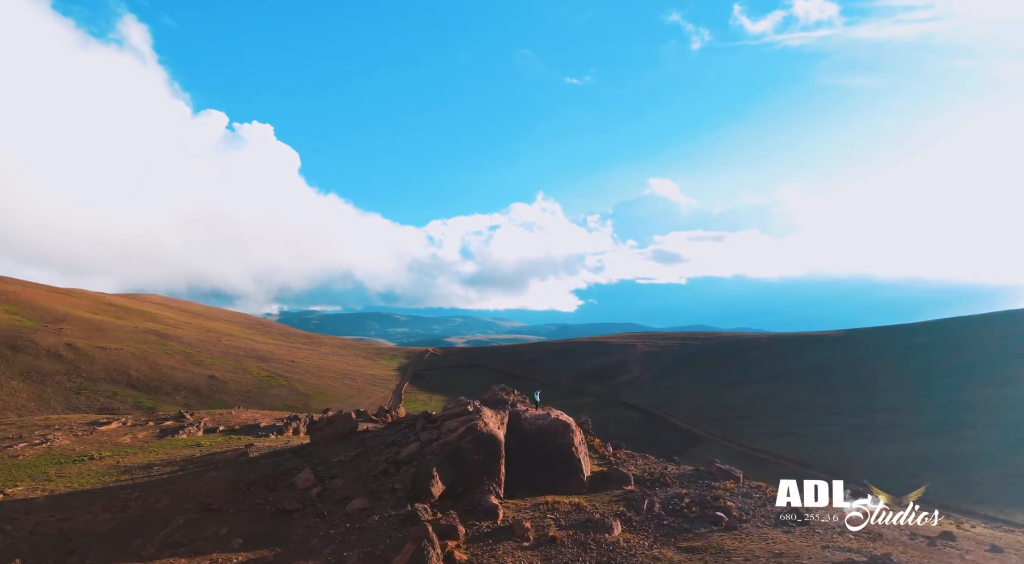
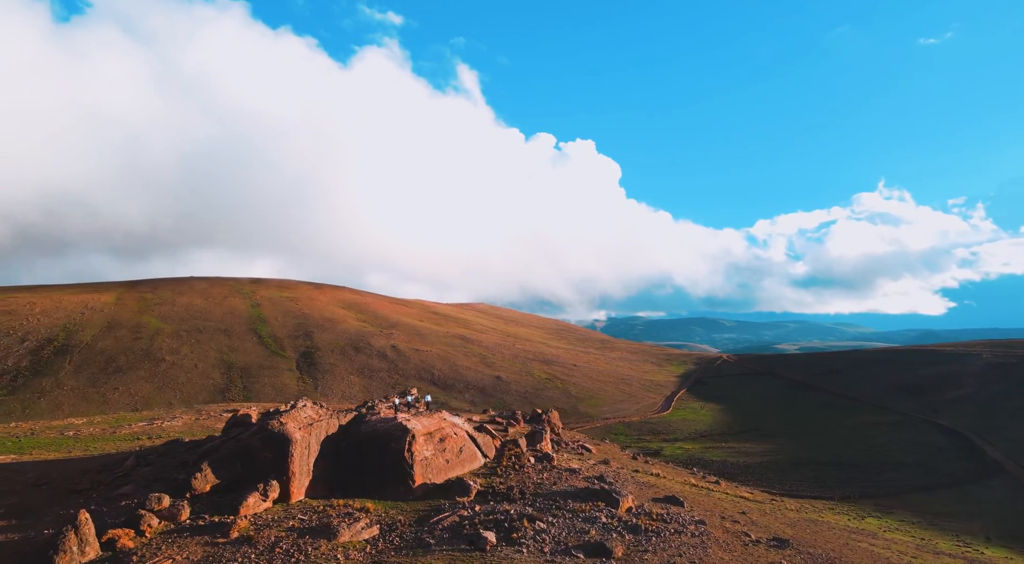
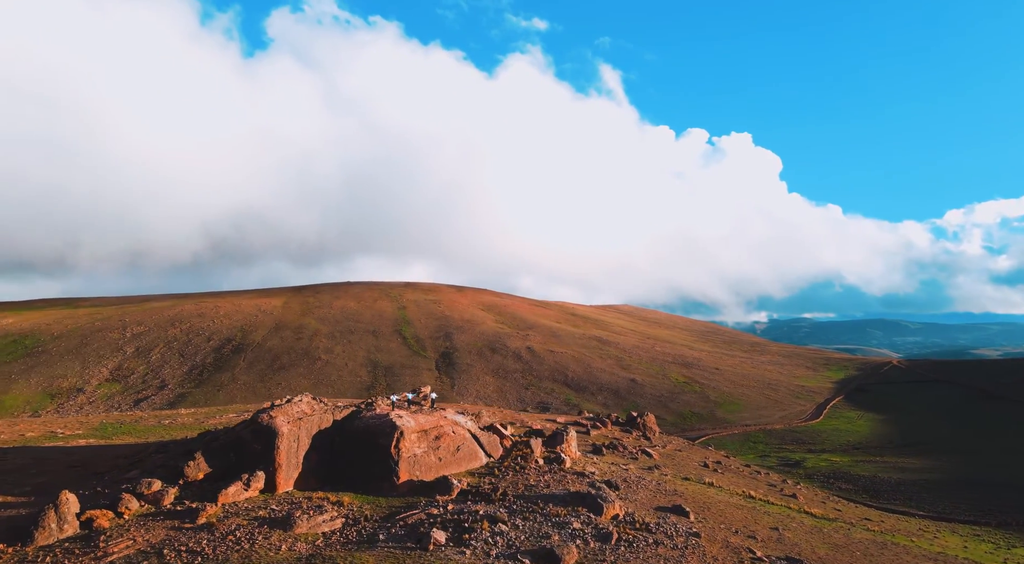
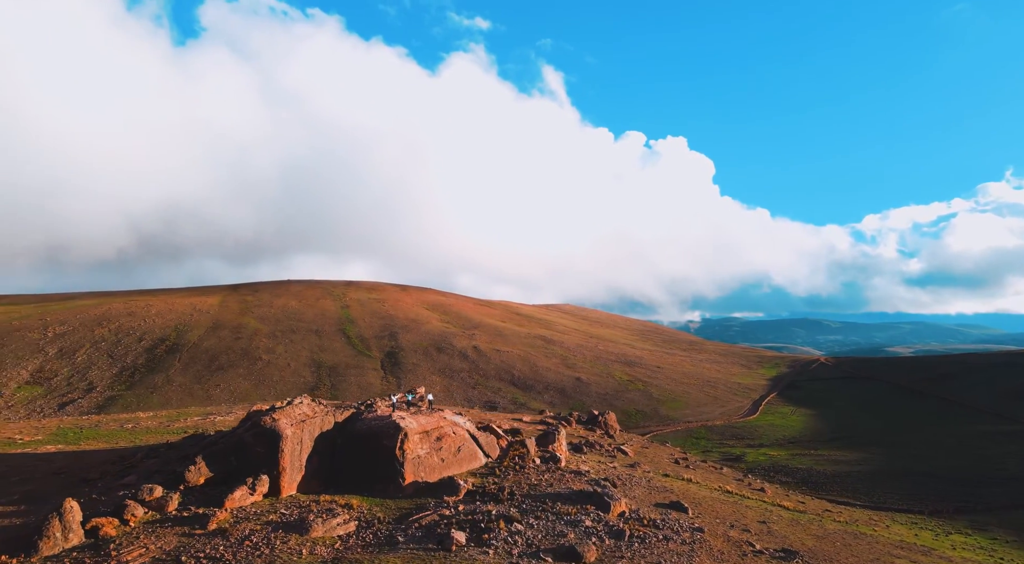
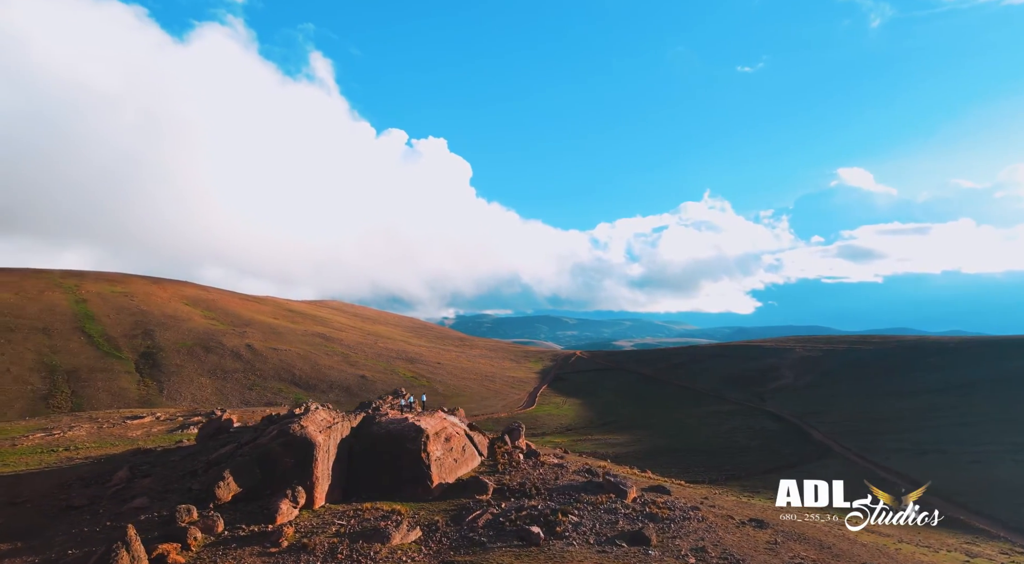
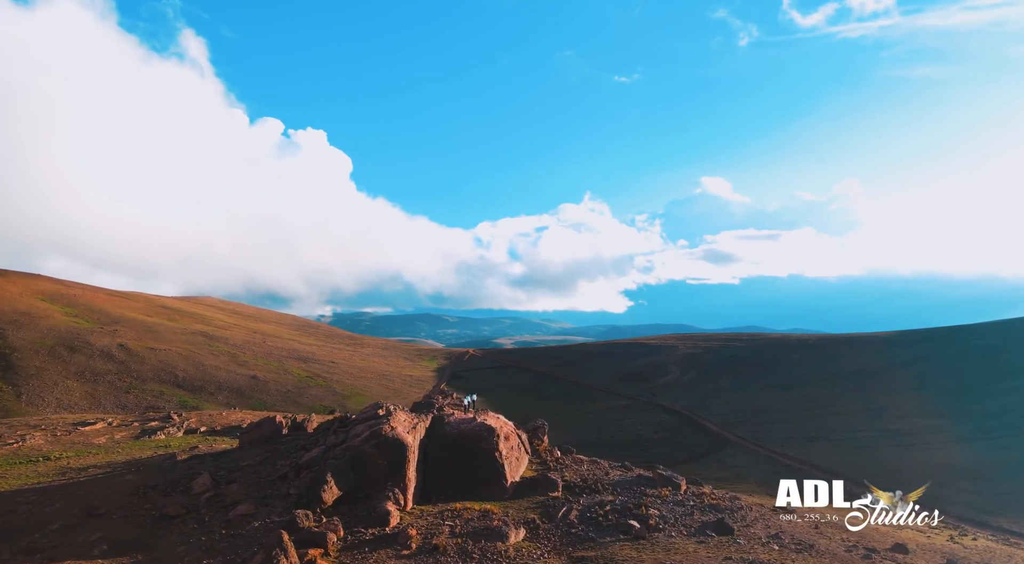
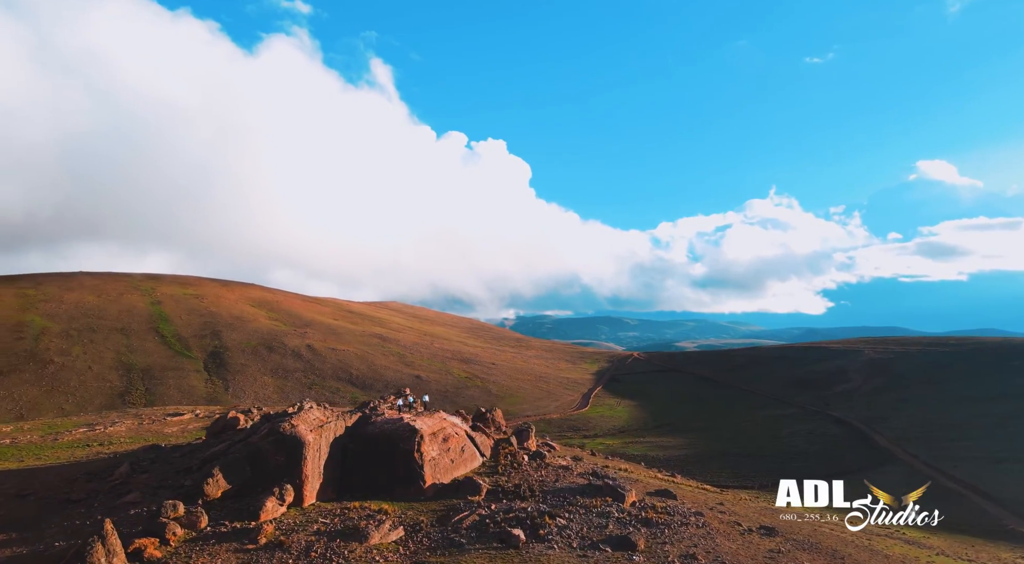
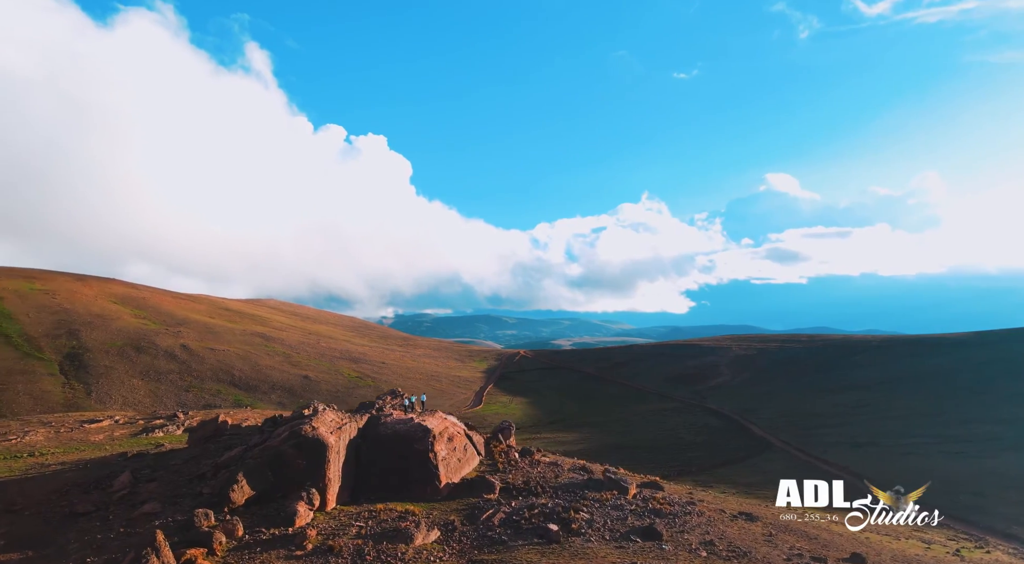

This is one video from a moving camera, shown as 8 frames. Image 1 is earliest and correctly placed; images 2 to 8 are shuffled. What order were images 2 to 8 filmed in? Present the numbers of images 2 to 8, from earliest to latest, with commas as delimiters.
6, 8, 5, 7, 2, 4, 3
